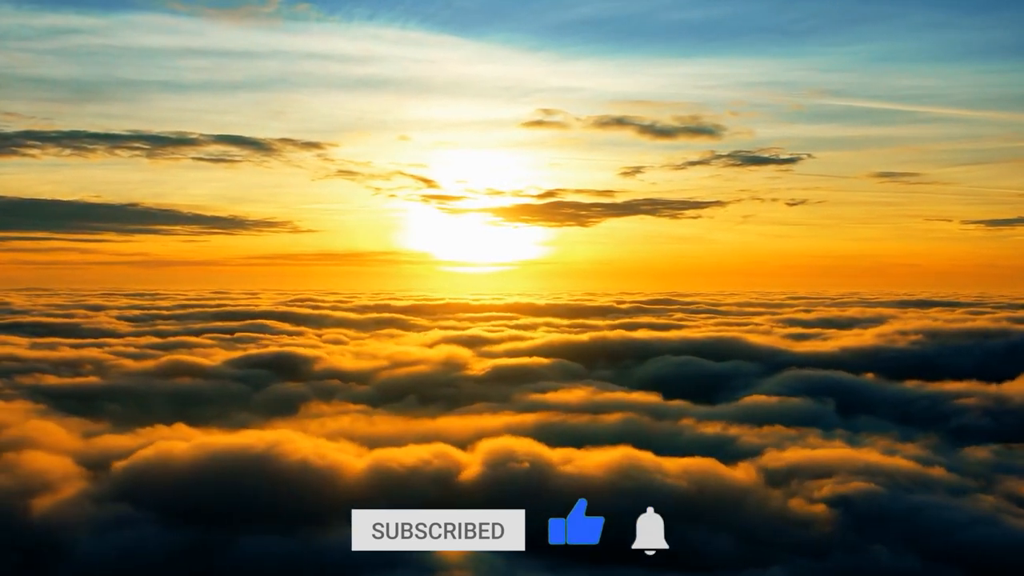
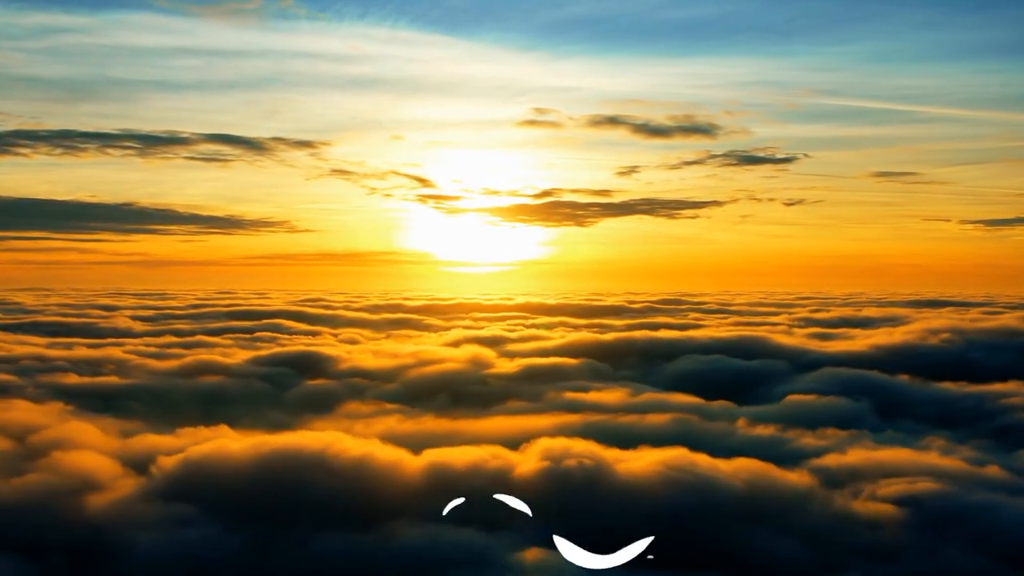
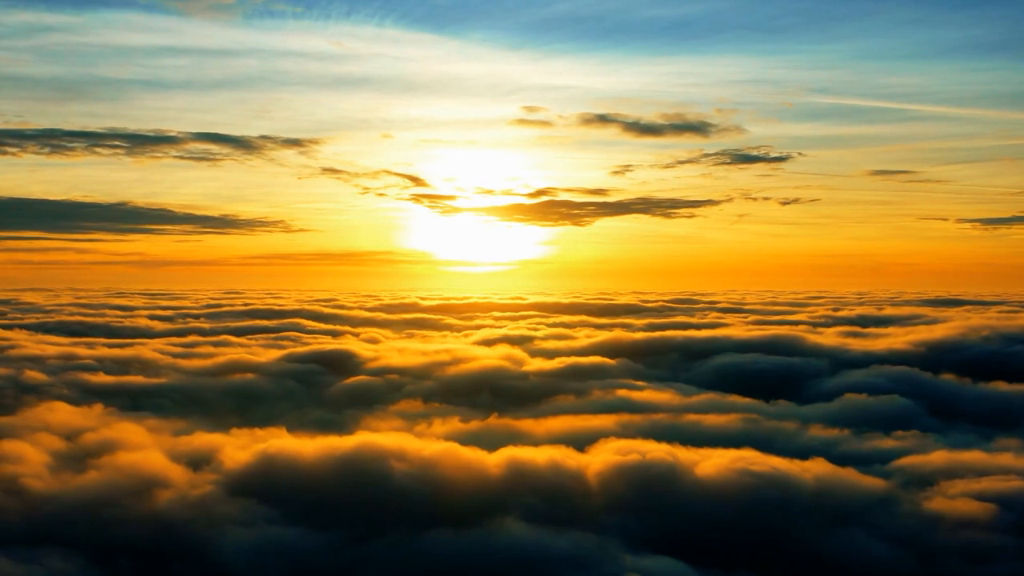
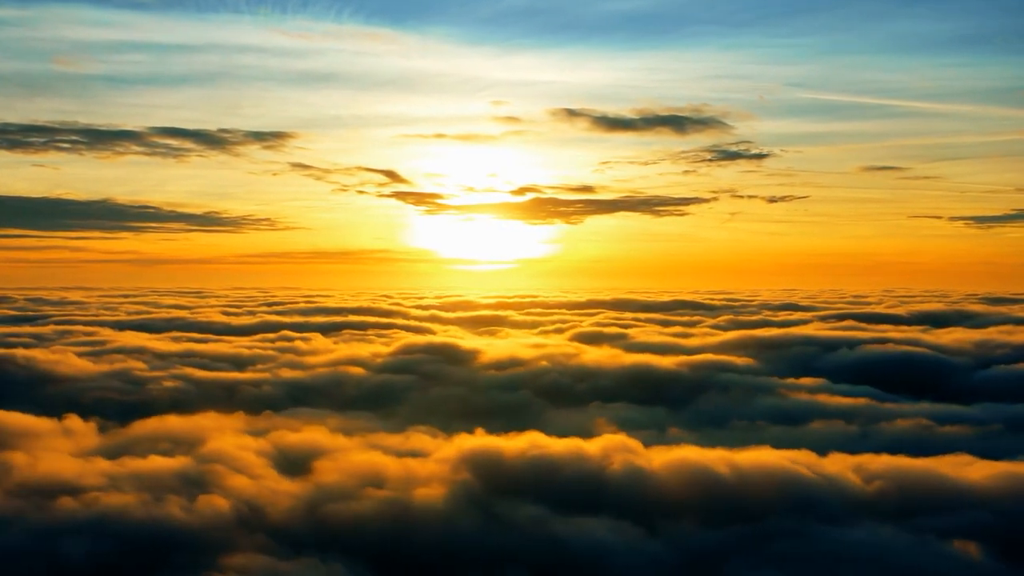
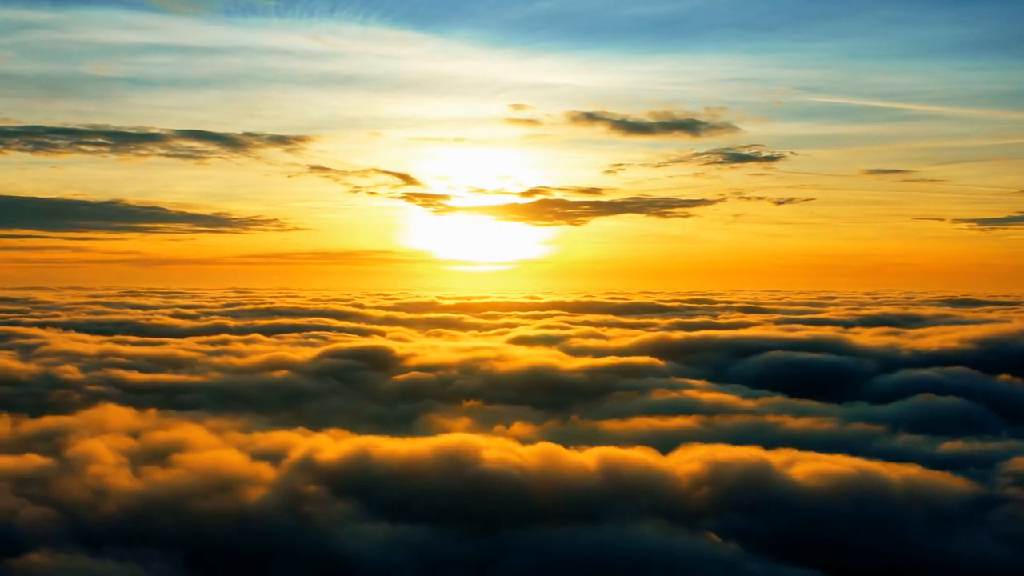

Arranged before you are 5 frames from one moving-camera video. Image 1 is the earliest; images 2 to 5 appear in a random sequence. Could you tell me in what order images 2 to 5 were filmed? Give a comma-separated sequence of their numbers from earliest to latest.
2, 3, 5, 4
